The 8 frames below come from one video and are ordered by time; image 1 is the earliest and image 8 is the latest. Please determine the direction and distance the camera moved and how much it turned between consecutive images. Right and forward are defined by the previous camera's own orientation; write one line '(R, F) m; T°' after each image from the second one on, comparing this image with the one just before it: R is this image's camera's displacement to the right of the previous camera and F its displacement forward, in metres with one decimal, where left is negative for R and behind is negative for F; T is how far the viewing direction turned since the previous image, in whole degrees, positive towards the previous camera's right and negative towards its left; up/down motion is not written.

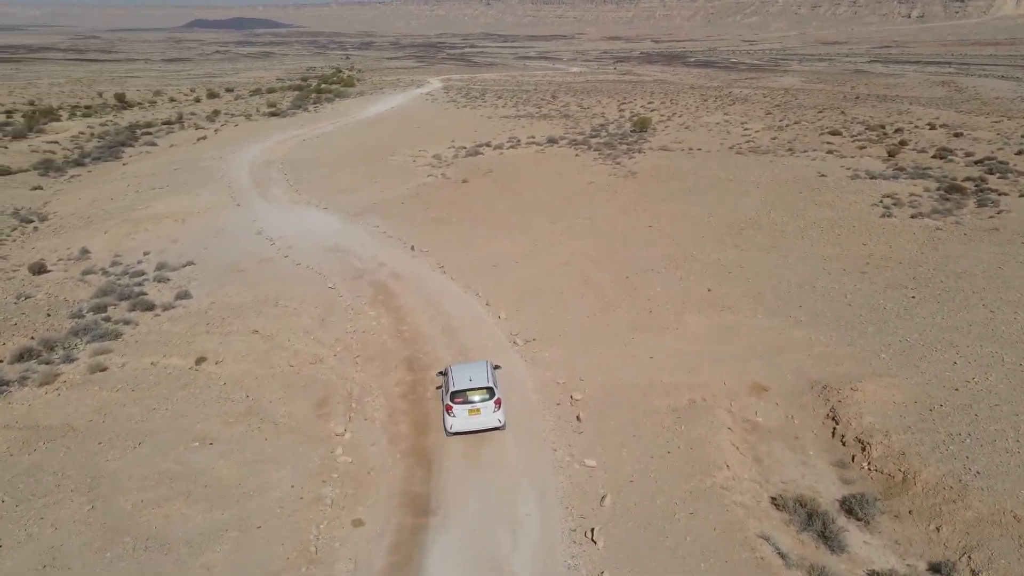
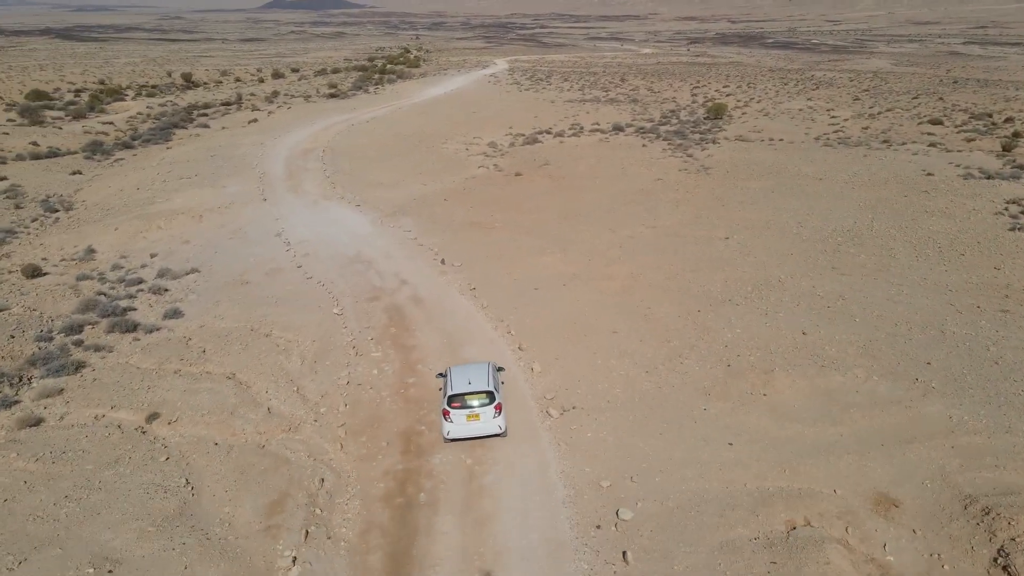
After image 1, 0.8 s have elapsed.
(+0.4, +3.8) m; -5°
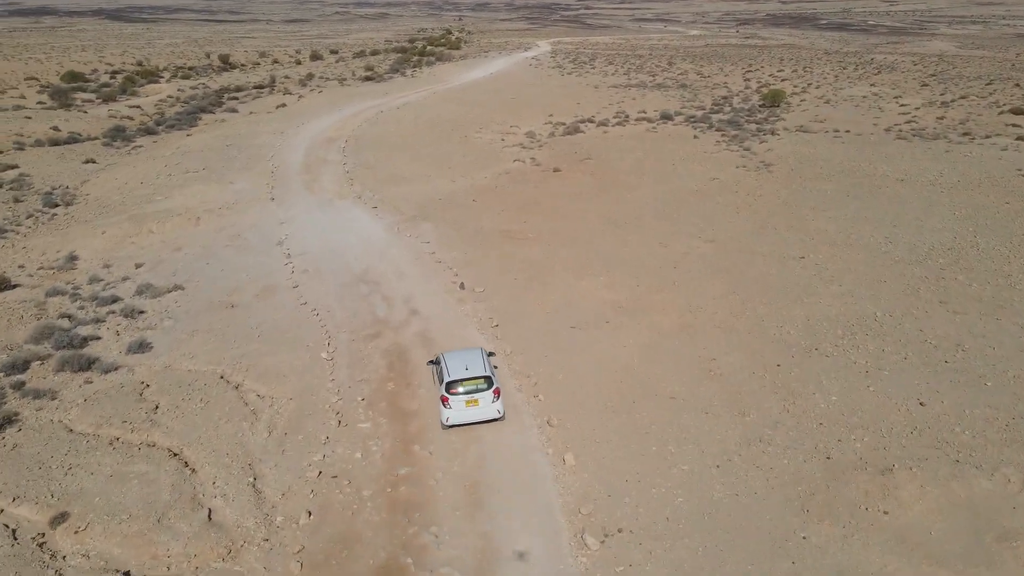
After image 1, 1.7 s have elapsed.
(+0.1, +3.4) m; -3°
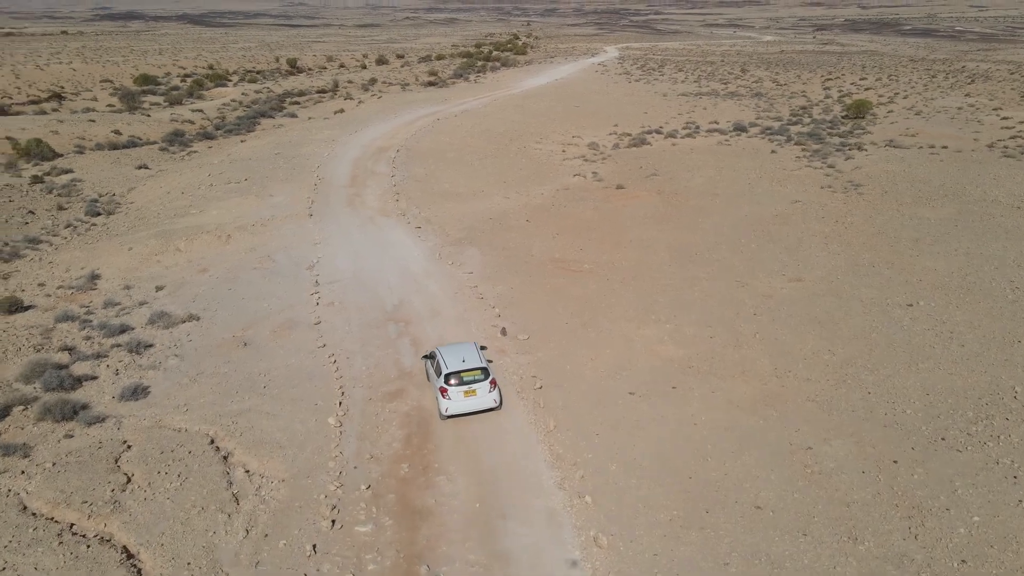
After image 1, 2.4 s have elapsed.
(+0.2, +2.5) m; -5°
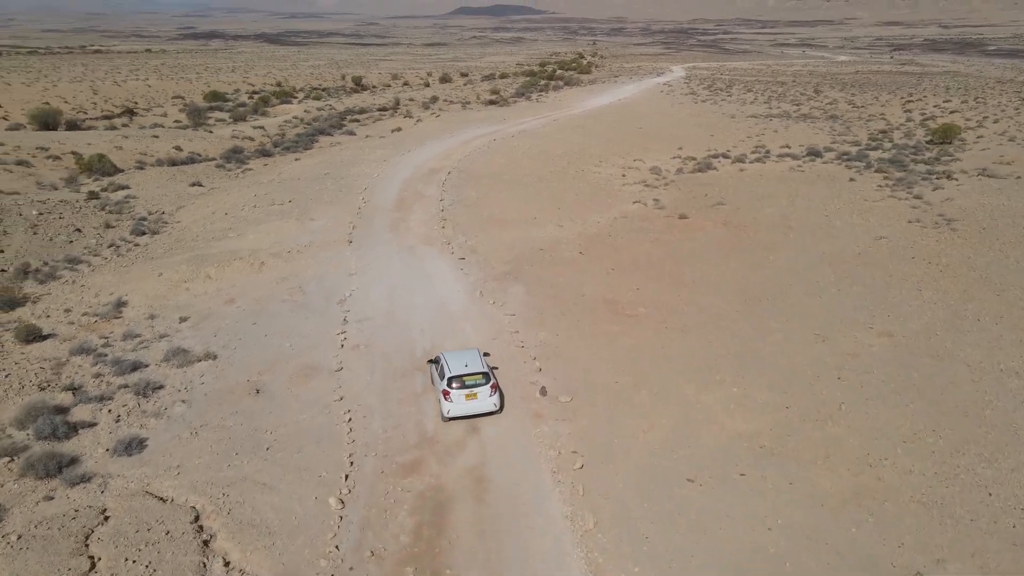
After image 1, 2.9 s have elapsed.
(+0.3, +1.9) m; -5°
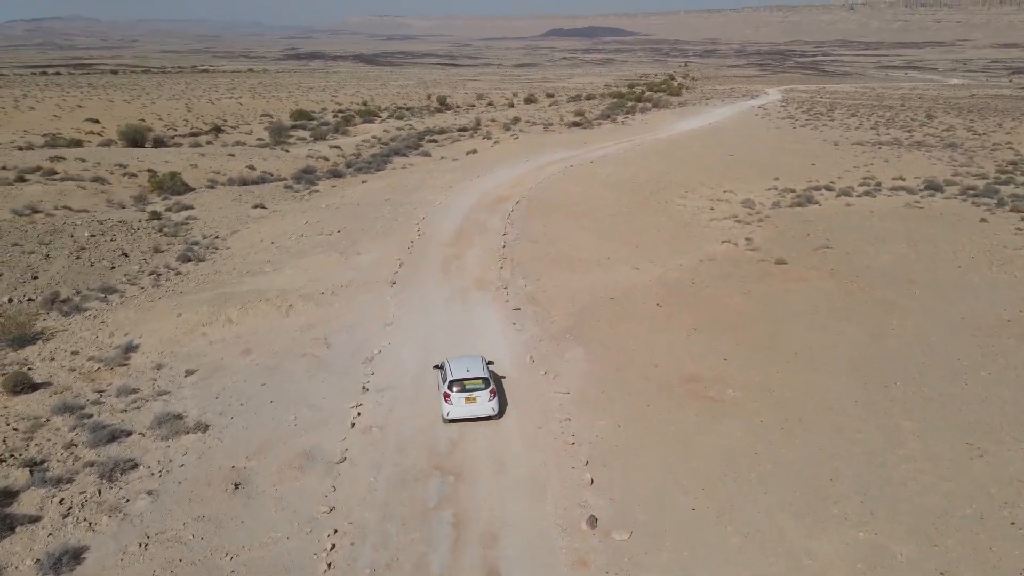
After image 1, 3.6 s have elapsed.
(+0.5, +3.2) m; -6°
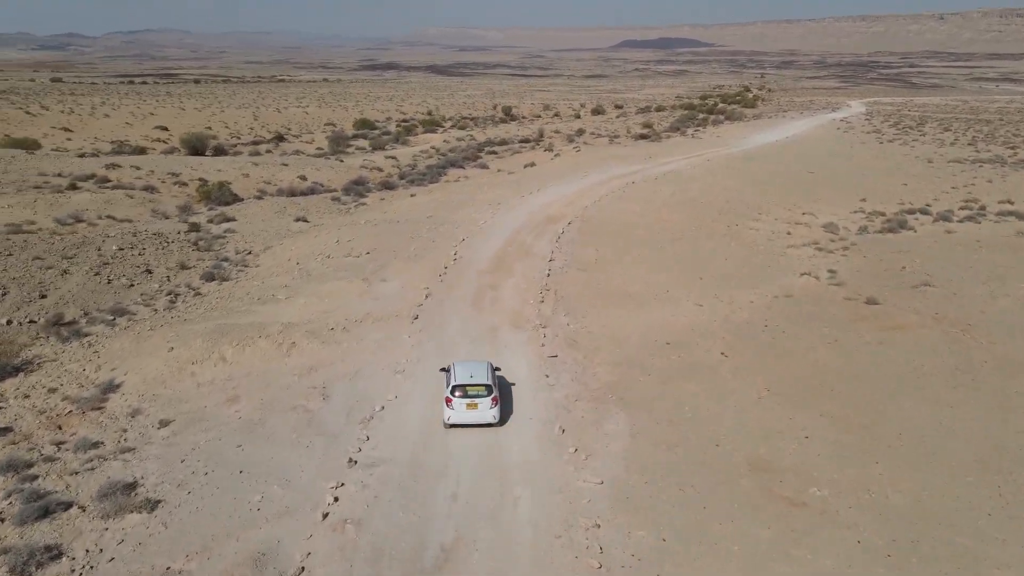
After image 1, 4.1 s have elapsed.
(+0.6, +2.9) m; -5°
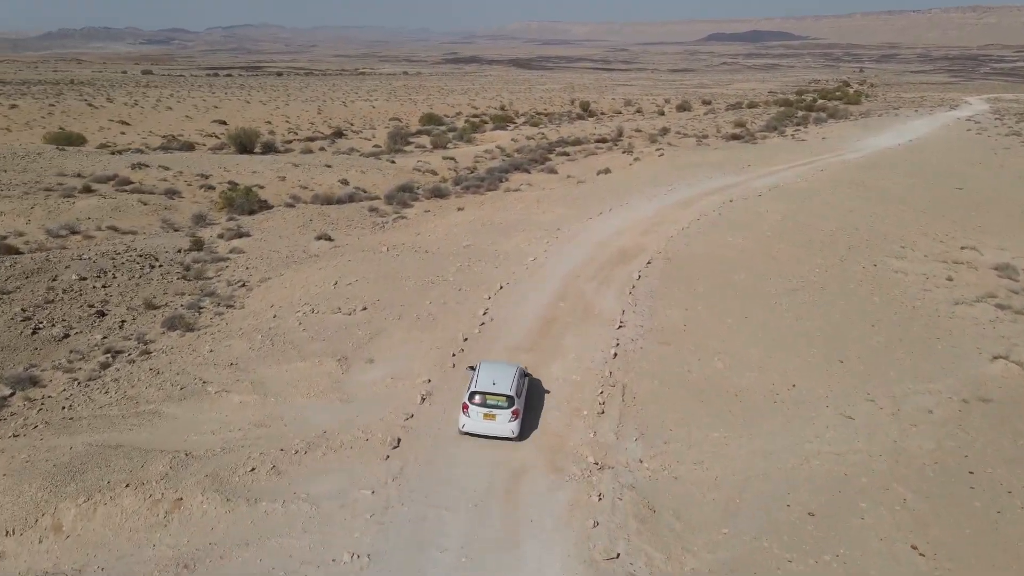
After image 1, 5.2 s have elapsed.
(+0.5, +7.1) m; -6°
